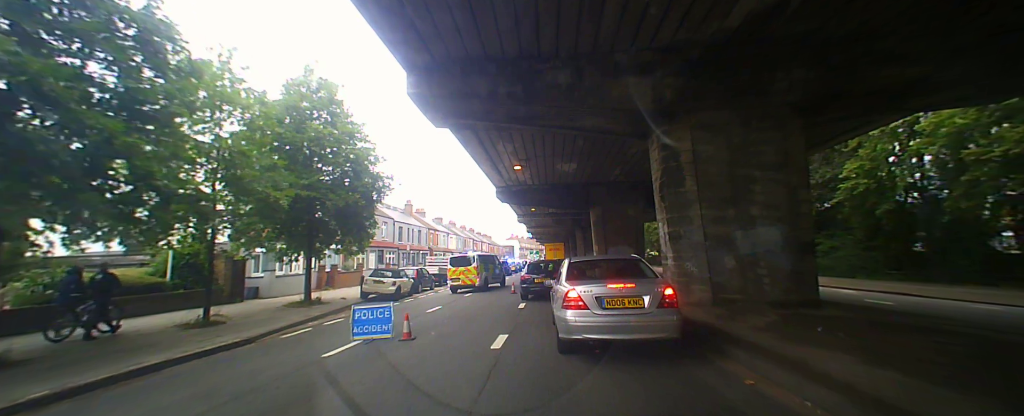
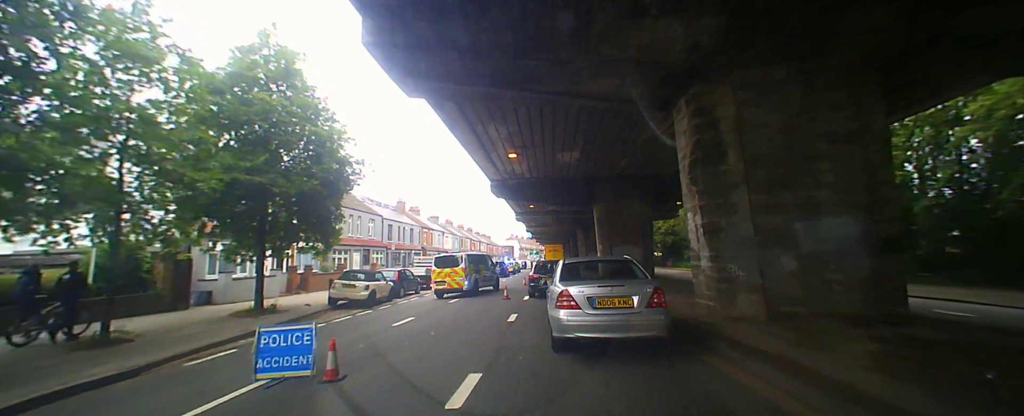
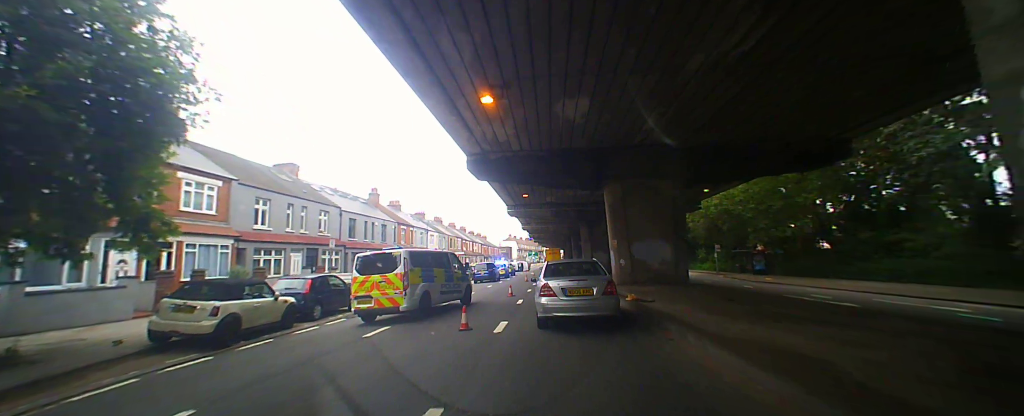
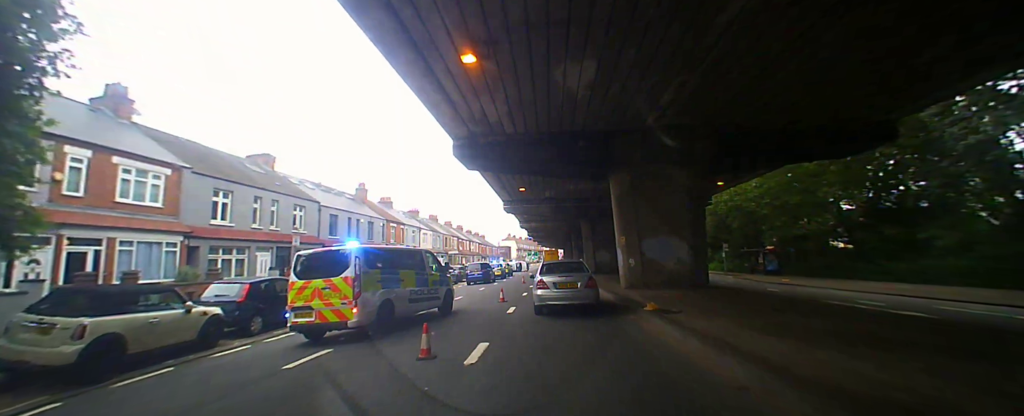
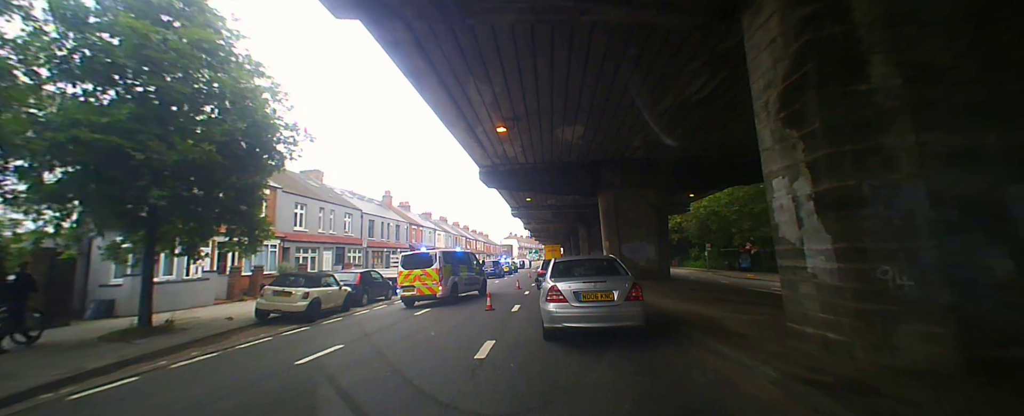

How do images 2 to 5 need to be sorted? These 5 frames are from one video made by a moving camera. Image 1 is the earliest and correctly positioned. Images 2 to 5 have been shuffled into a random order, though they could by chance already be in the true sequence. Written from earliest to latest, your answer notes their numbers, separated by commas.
2, 5, 3, 4
